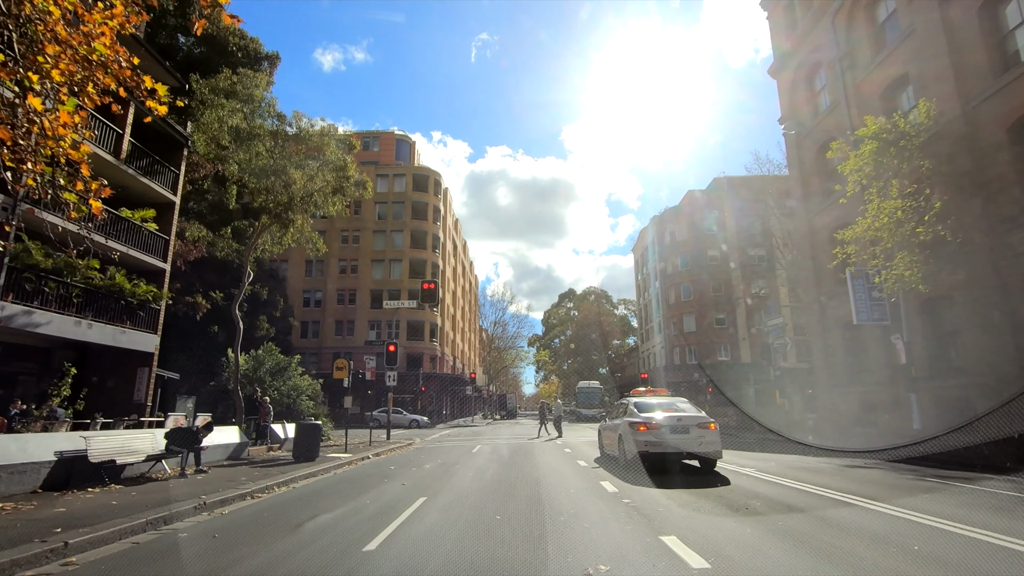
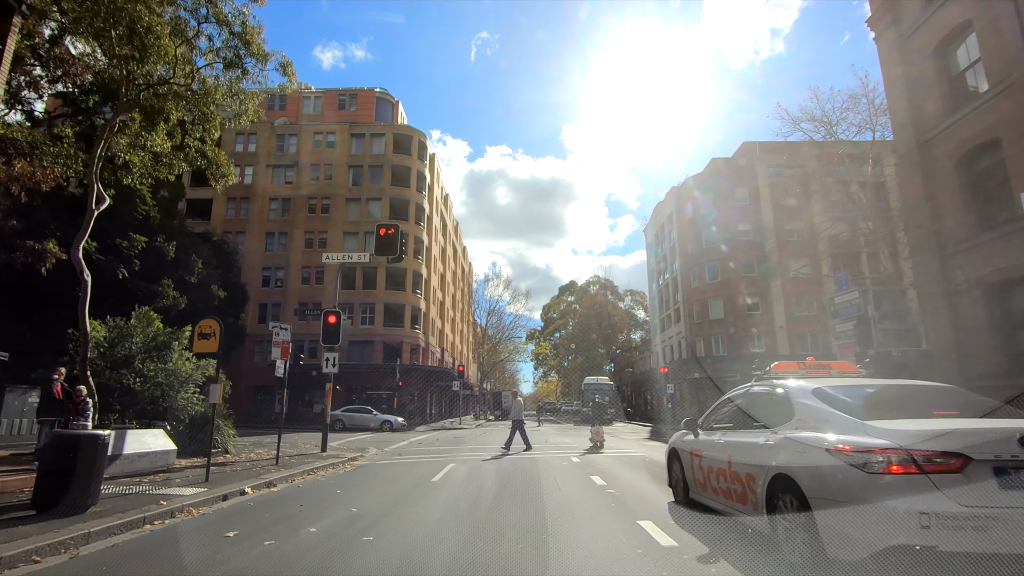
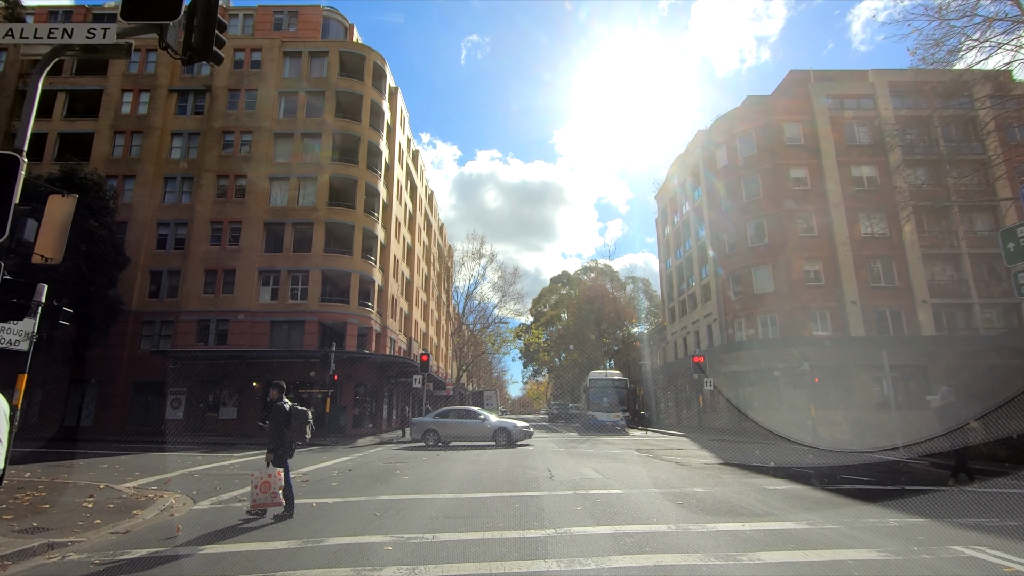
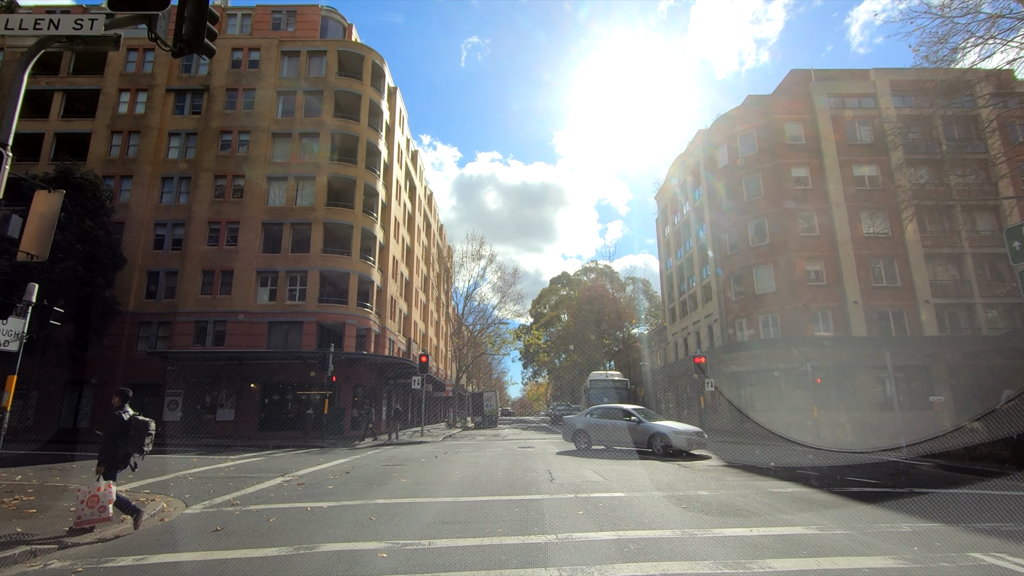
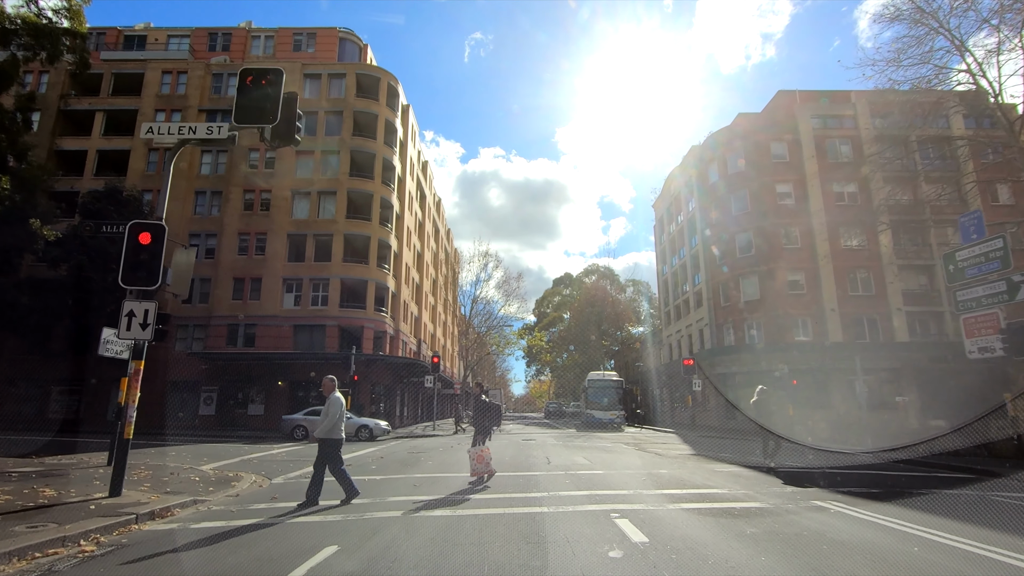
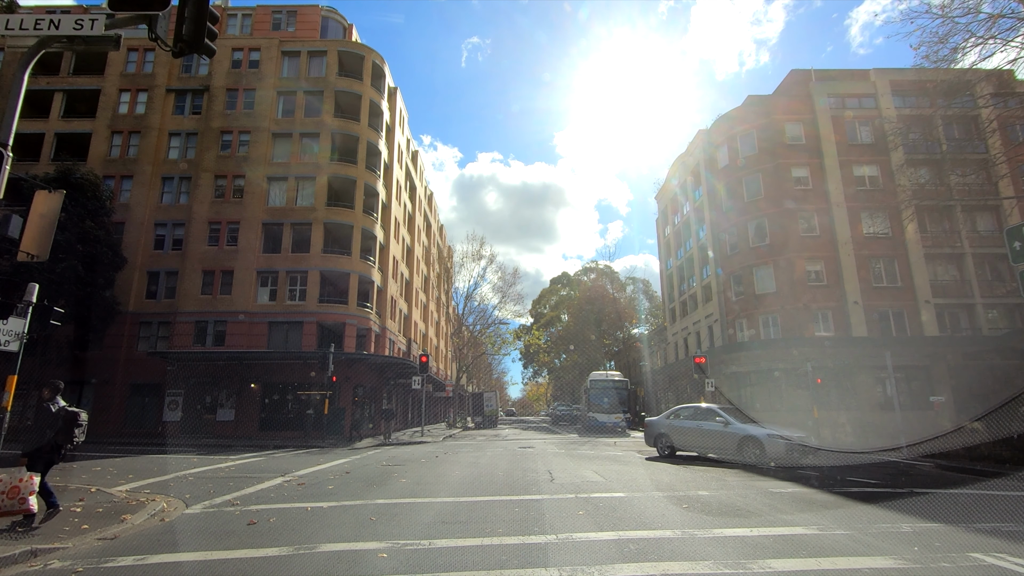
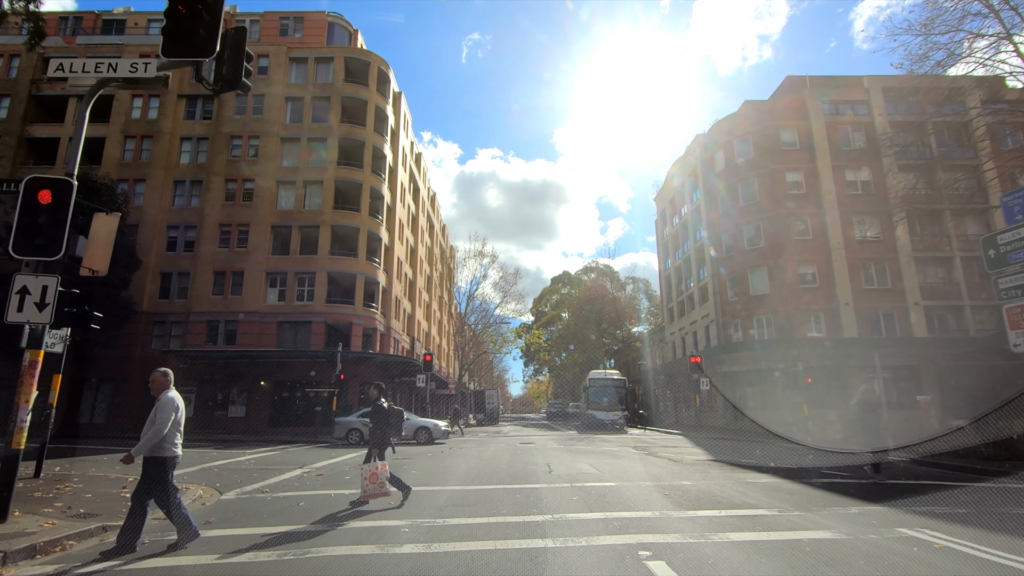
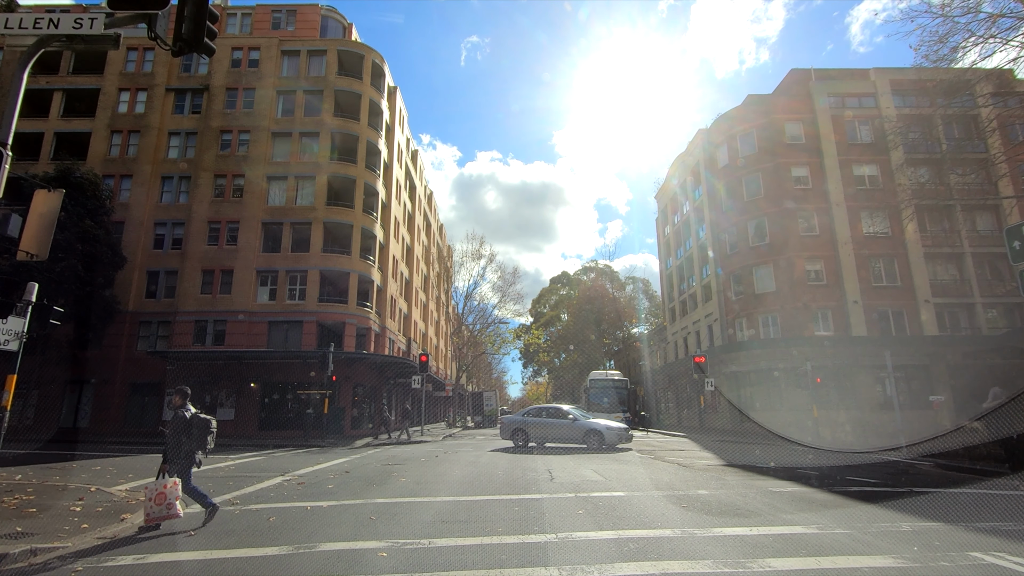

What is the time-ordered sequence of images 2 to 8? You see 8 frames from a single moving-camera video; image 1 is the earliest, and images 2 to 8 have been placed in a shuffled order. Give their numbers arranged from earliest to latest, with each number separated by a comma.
2, 5, 7, 3, 8, 4, 6
